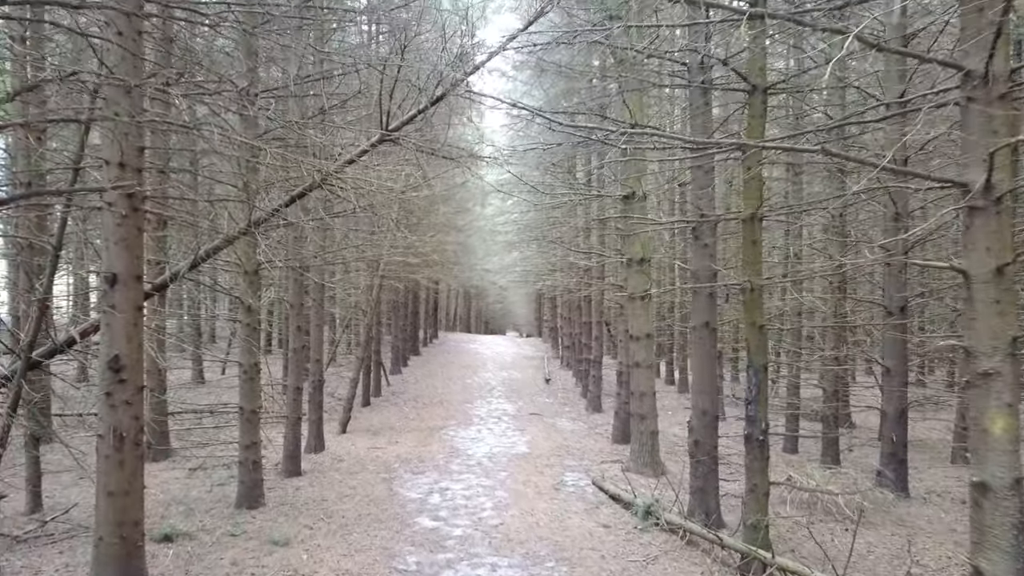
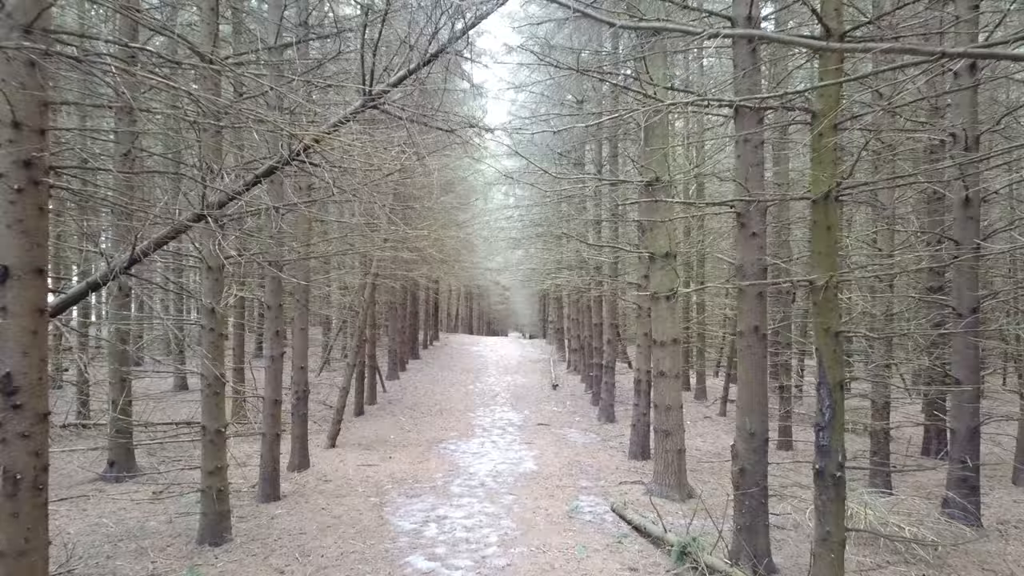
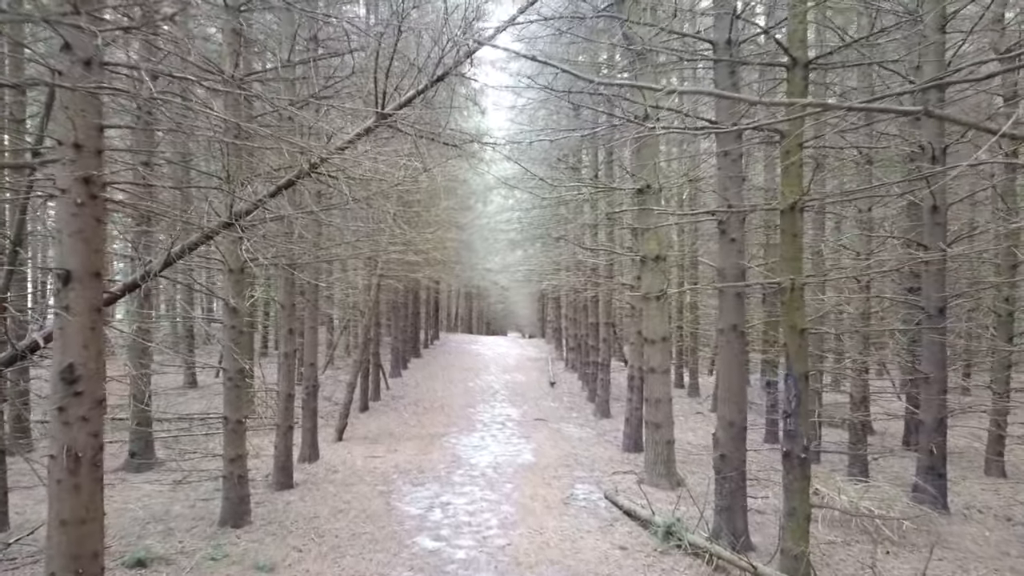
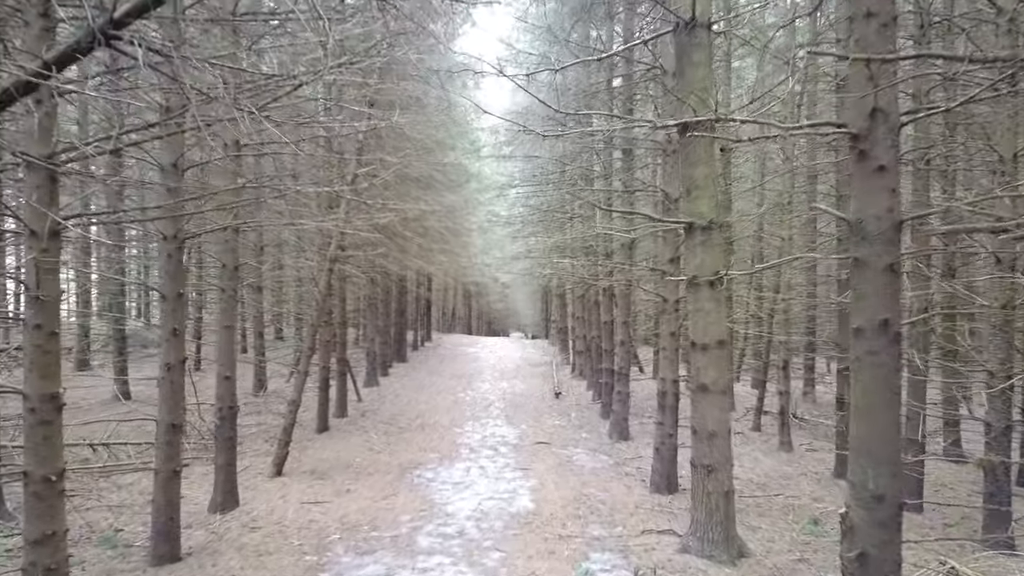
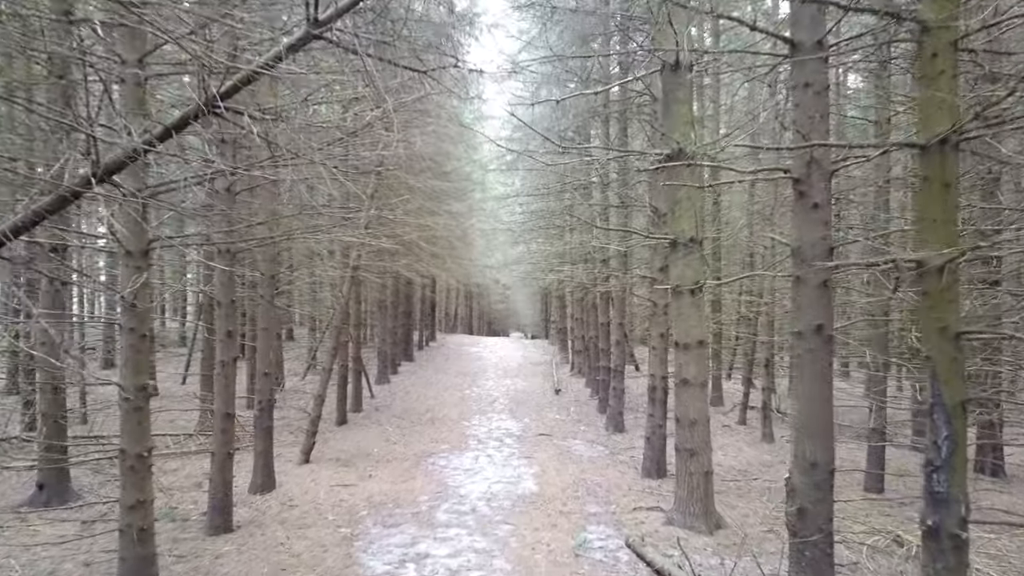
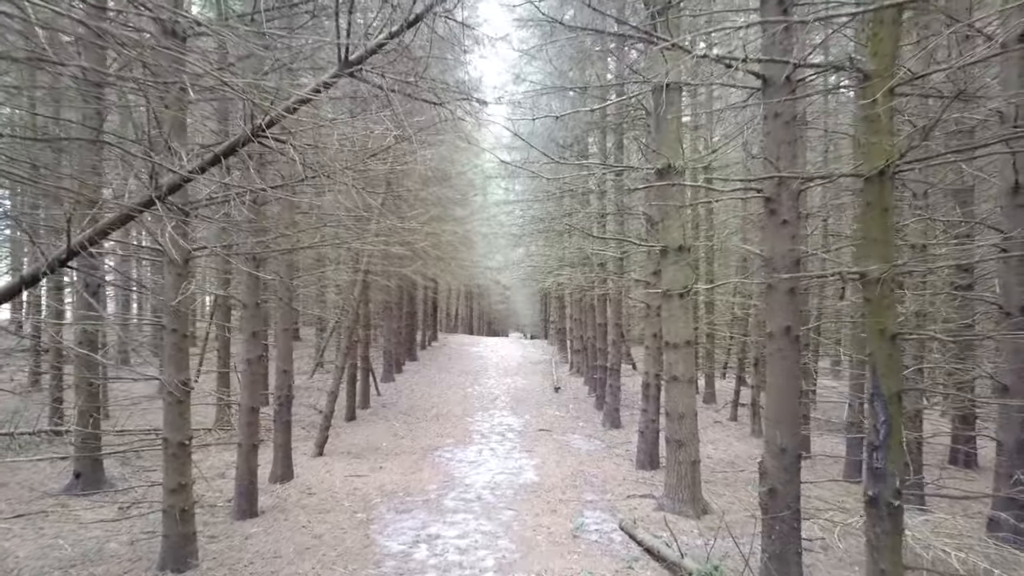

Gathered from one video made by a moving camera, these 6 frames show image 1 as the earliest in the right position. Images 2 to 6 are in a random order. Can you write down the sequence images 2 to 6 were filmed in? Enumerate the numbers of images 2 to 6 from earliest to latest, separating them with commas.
3, 2, 6, 5, 4
